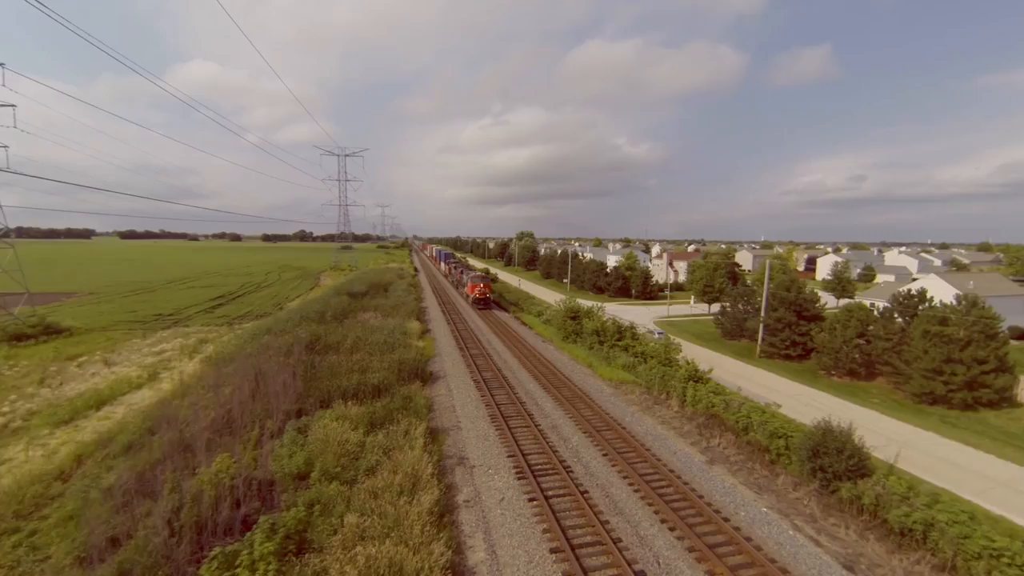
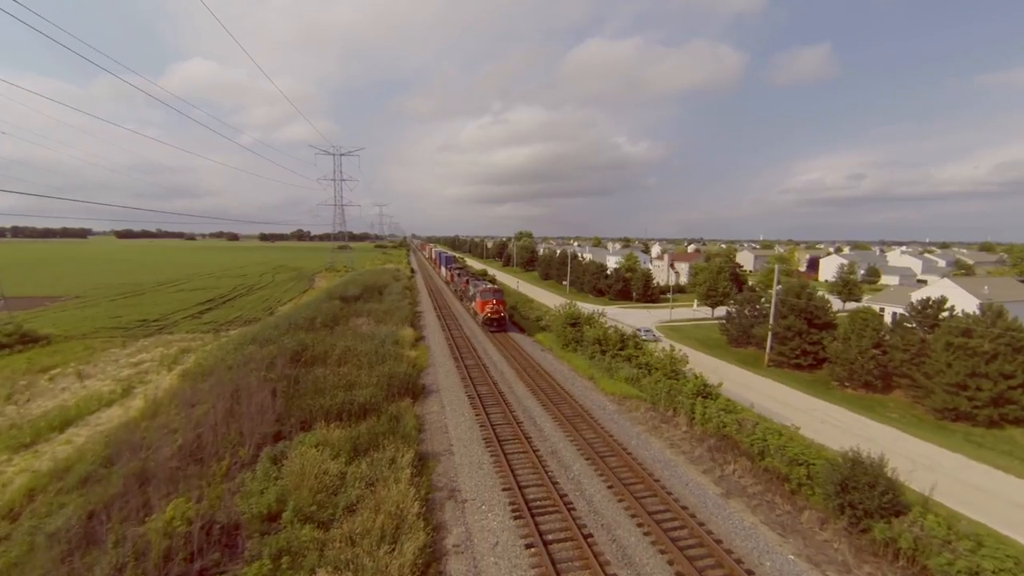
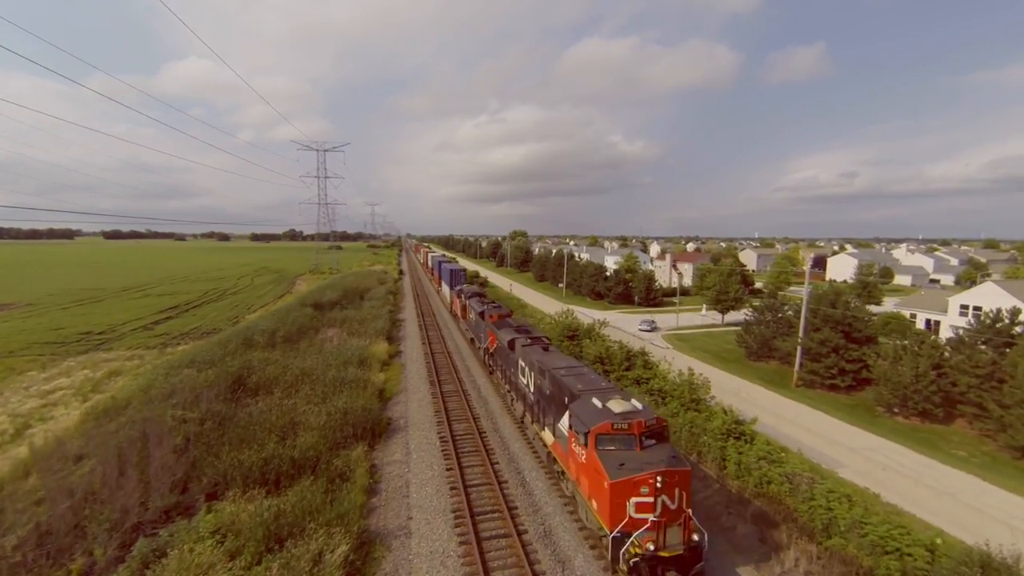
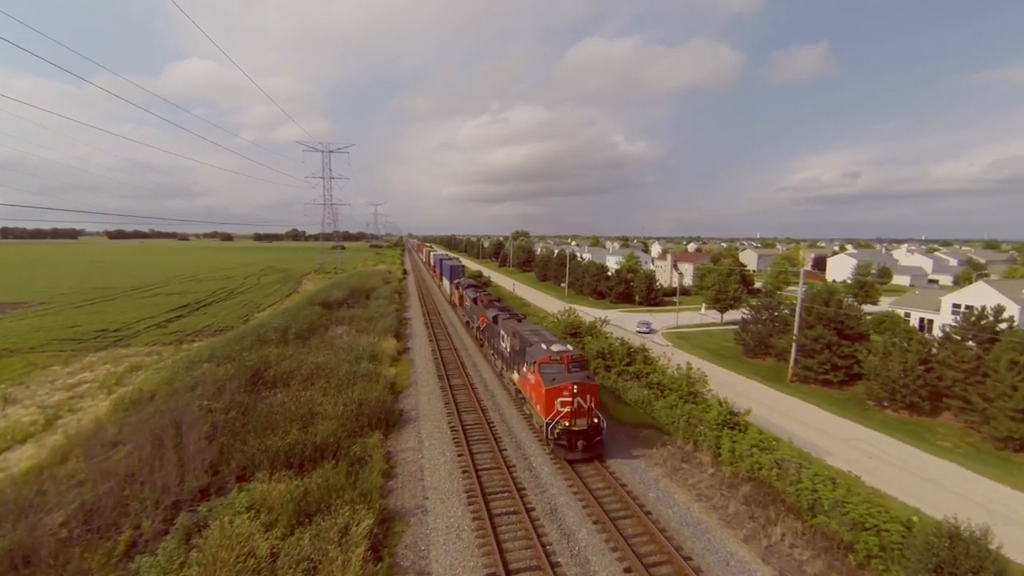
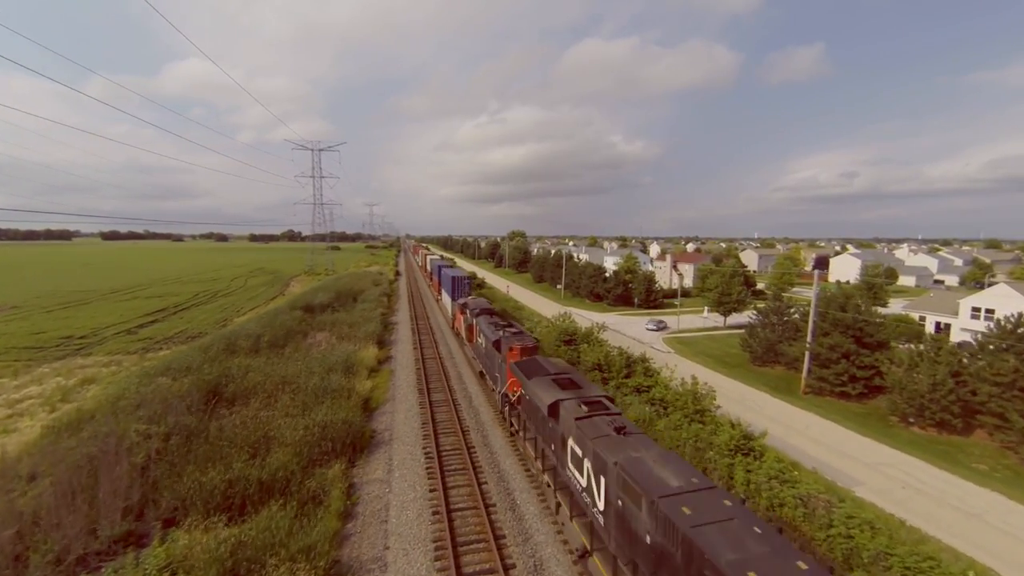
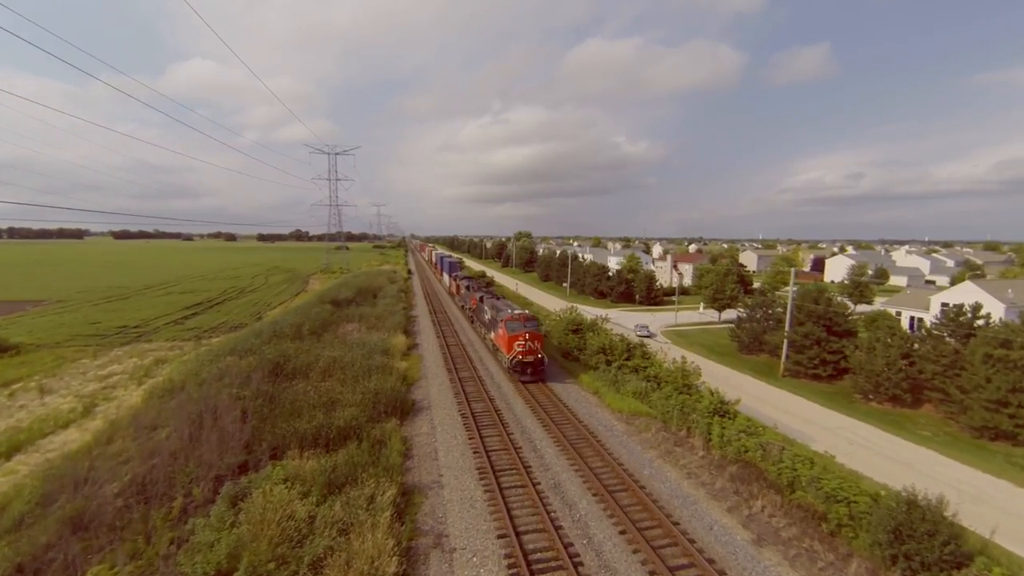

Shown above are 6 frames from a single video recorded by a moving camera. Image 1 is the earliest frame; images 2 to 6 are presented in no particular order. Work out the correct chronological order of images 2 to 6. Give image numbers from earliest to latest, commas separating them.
2, 6, 4, 3, 5
